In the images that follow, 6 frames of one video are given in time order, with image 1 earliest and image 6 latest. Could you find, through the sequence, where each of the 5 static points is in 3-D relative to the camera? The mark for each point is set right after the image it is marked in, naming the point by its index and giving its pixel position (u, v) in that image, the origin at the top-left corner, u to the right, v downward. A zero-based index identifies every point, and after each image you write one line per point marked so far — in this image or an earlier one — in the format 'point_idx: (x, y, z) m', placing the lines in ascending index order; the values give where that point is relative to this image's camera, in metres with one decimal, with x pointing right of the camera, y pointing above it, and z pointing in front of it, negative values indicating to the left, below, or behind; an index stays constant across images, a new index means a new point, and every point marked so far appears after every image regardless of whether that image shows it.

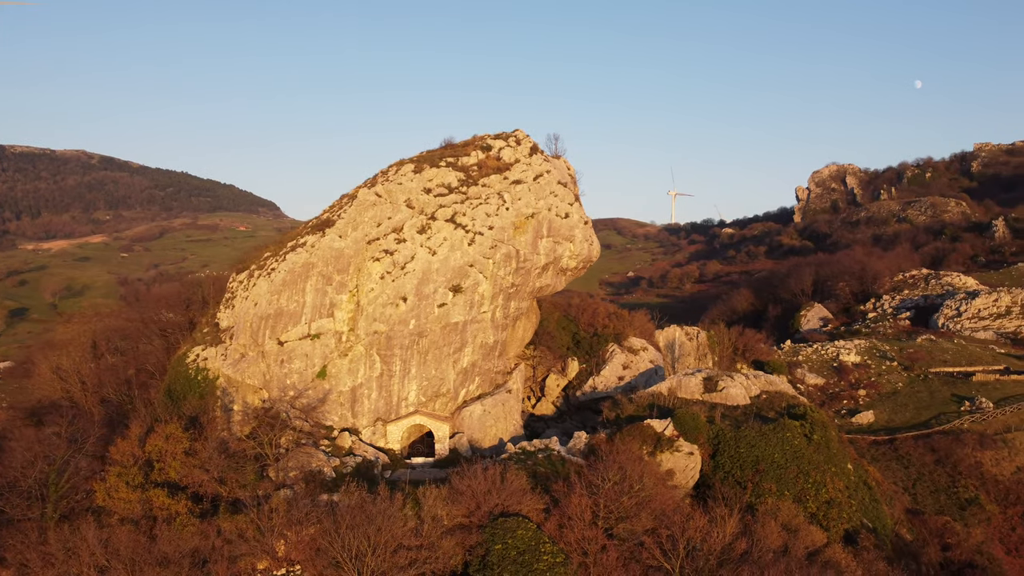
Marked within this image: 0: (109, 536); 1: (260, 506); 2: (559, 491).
0: (-11.1, -6.8, +17.7) m
1: (-7.4, -6.4, +18.9) m
2: (+1.5, -6.1, +19.1) m
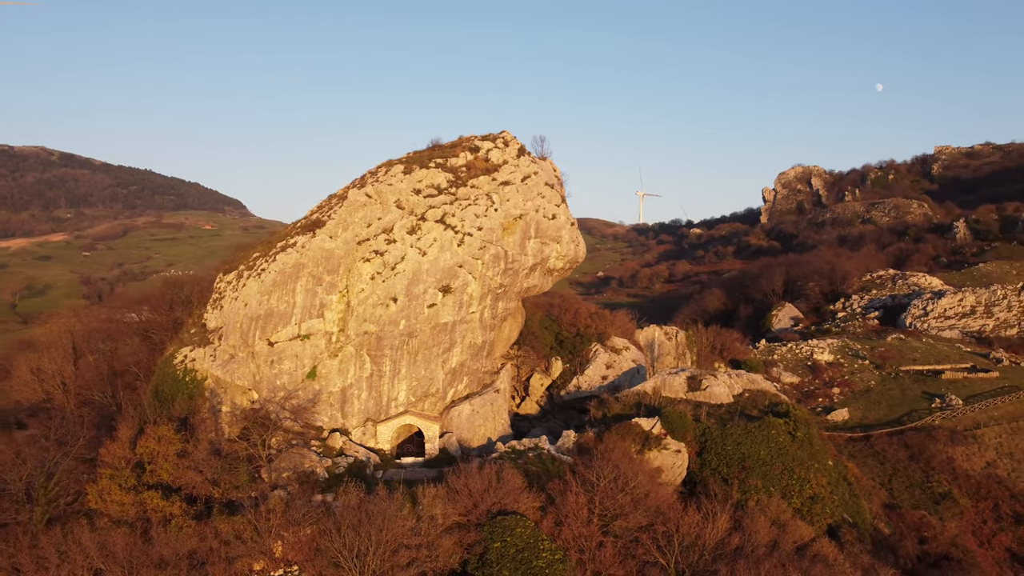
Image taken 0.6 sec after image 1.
0: (-11.1, -6.8, +17.6) m
1: (-7.5, -6.5, +18.8) m
2: (+1.4, -6.2, +19.4) m
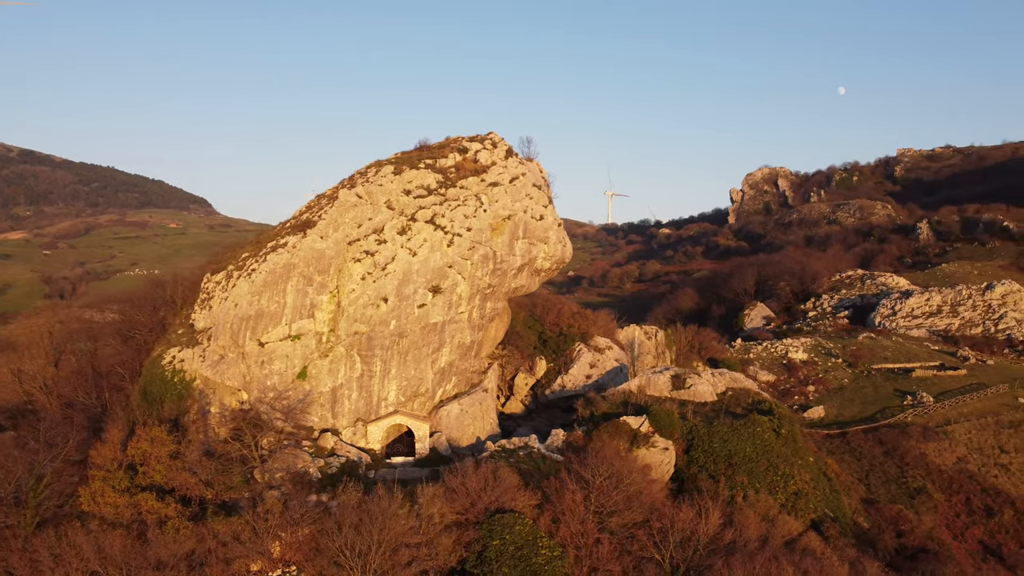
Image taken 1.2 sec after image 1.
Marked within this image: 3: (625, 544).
0: (-11.2, -6.9, +17.4) m
1: (-7.6, -6.5, +18.8) m
2: (+1.2, -6.2, +19.8) m
3: (+3.3, -7.3, +18.0) m
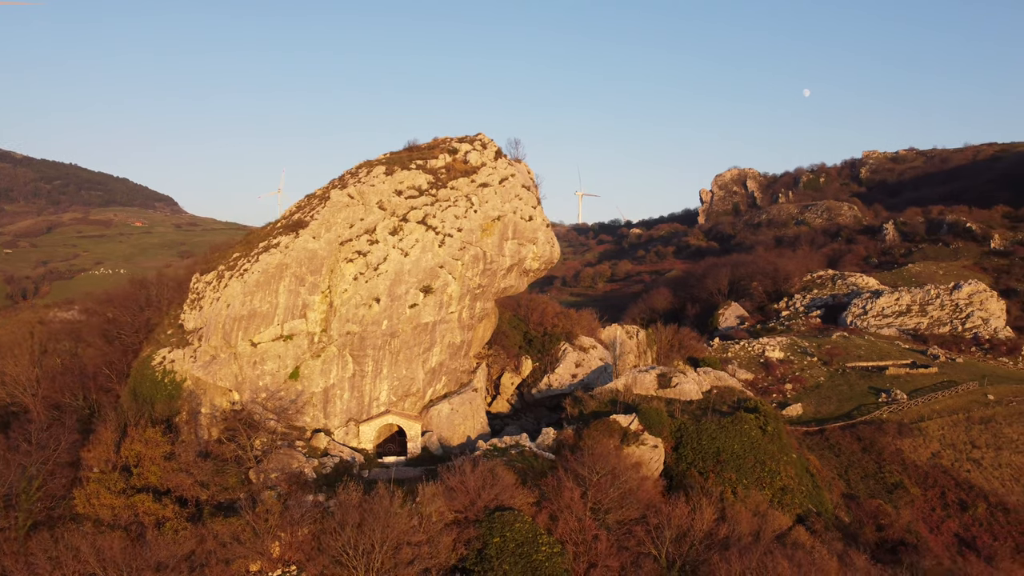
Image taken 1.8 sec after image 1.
0: (-11.2, -6.9, +17.3) m
1: (-7.7, -6.5, +18.9) m
2: (+1.1, -6.2, +20.1) m
3: (+3.2, -7.3, +18.5) m
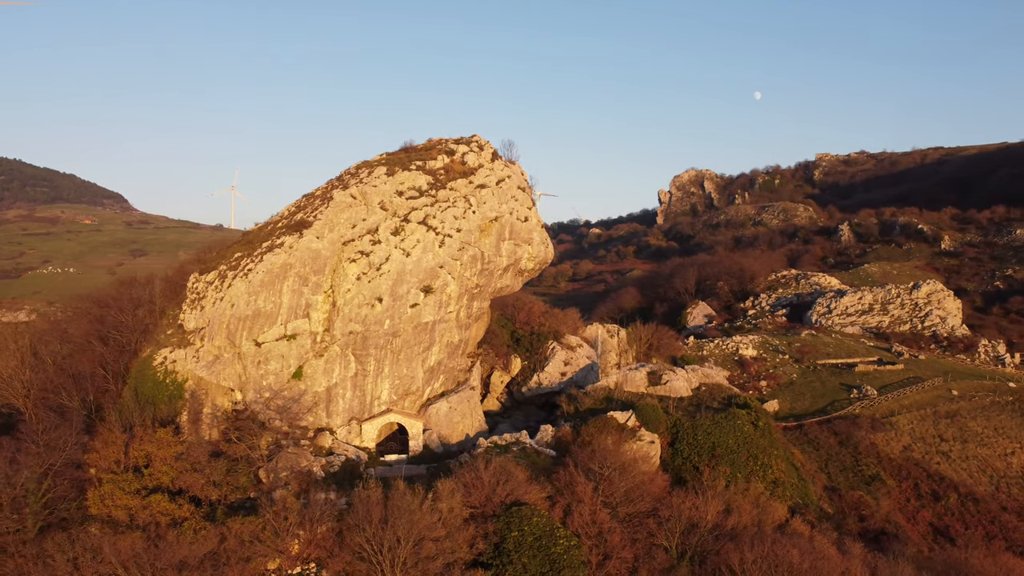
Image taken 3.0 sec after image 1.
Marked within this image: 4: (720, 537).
0: (-10.7, -6.9, +17.3) m
1: (-7.3, -6.5, +19.0) m
2: (+1.5, -6.2, +20.7) m
3: (+3.7, -7.3, +19.1) m
4: (+6.2, -7.4, +19.0) m
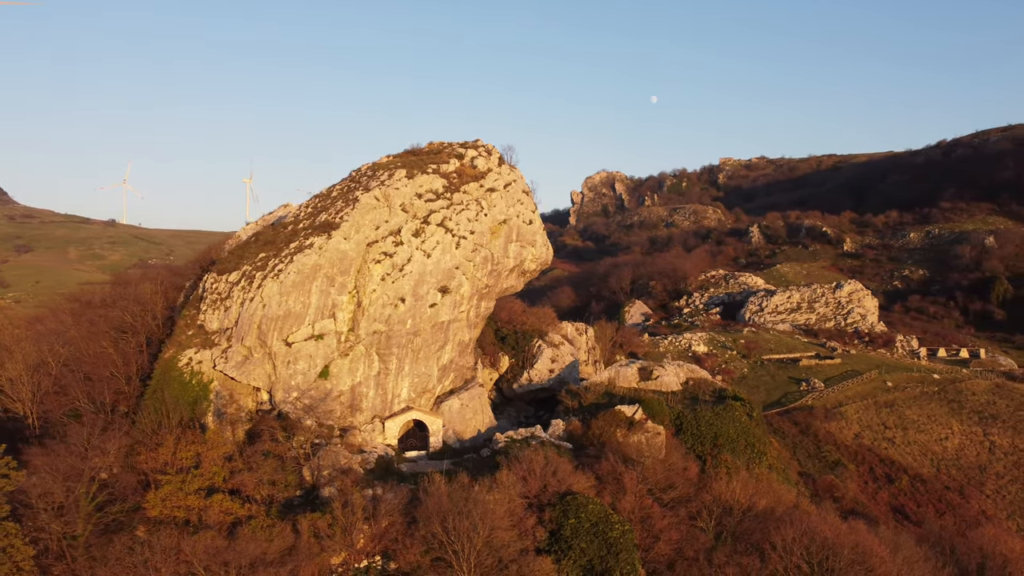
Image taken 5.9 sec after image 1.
0: (-8.8, -6.9, +17.5) m
1: (-5.6, -6.5, +19.5) m
2: (+3.0, -6.3, +22.1) m
3: (+5.3, -7.4, +20.7) m
4: (+7.8, -7.5, +20.9) m
